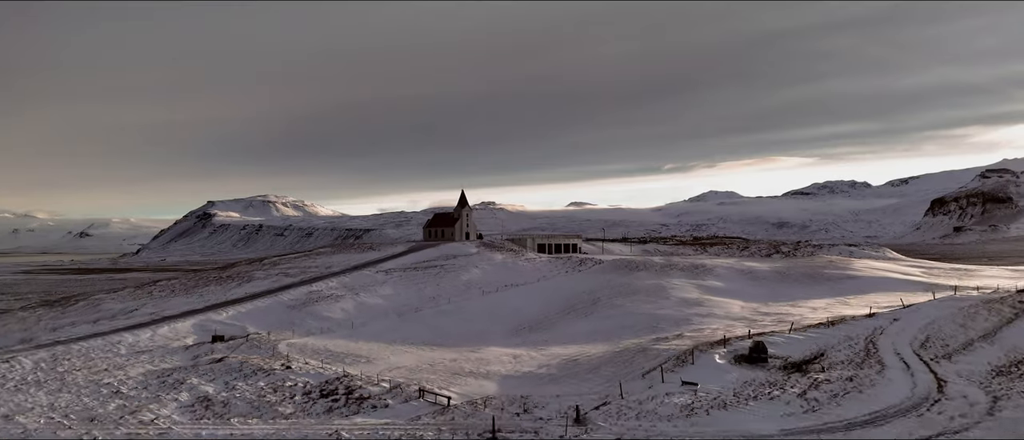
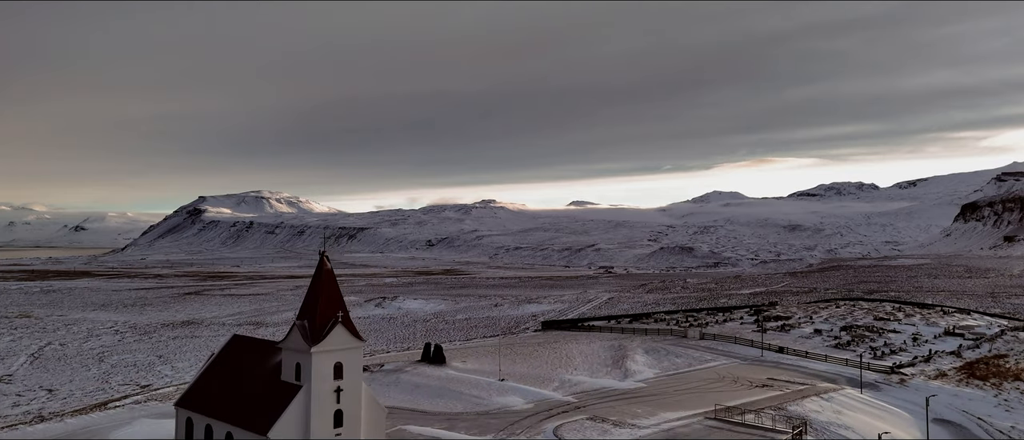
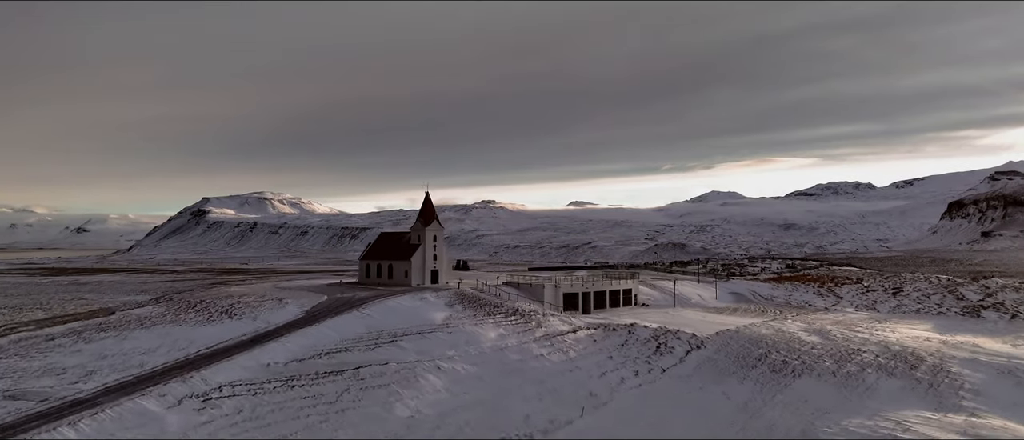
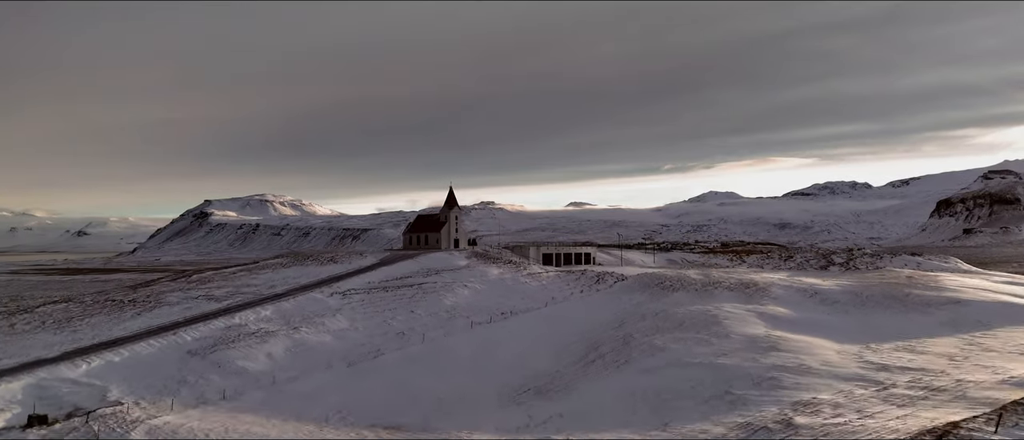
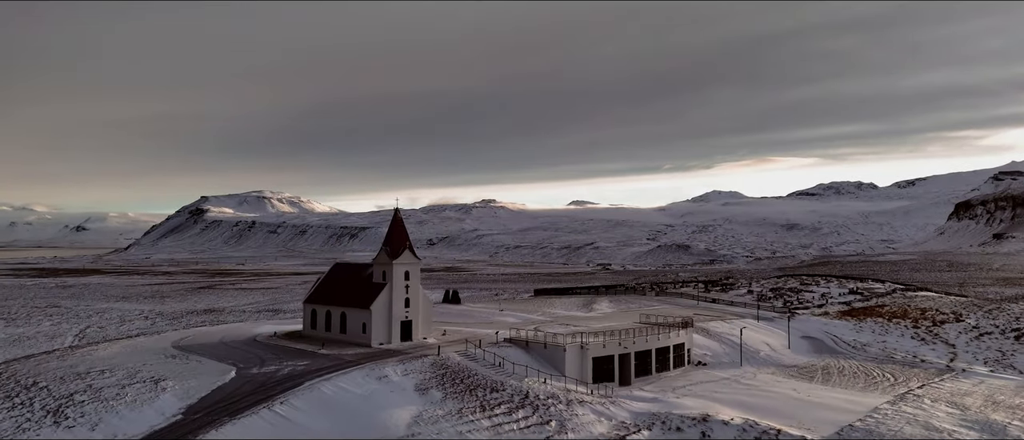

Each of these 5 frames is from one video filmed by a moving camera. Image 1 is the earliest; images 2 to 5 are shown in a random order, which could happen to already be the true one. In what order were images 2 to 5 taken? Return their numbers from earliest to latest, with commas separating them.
4, 3, 5, 2
